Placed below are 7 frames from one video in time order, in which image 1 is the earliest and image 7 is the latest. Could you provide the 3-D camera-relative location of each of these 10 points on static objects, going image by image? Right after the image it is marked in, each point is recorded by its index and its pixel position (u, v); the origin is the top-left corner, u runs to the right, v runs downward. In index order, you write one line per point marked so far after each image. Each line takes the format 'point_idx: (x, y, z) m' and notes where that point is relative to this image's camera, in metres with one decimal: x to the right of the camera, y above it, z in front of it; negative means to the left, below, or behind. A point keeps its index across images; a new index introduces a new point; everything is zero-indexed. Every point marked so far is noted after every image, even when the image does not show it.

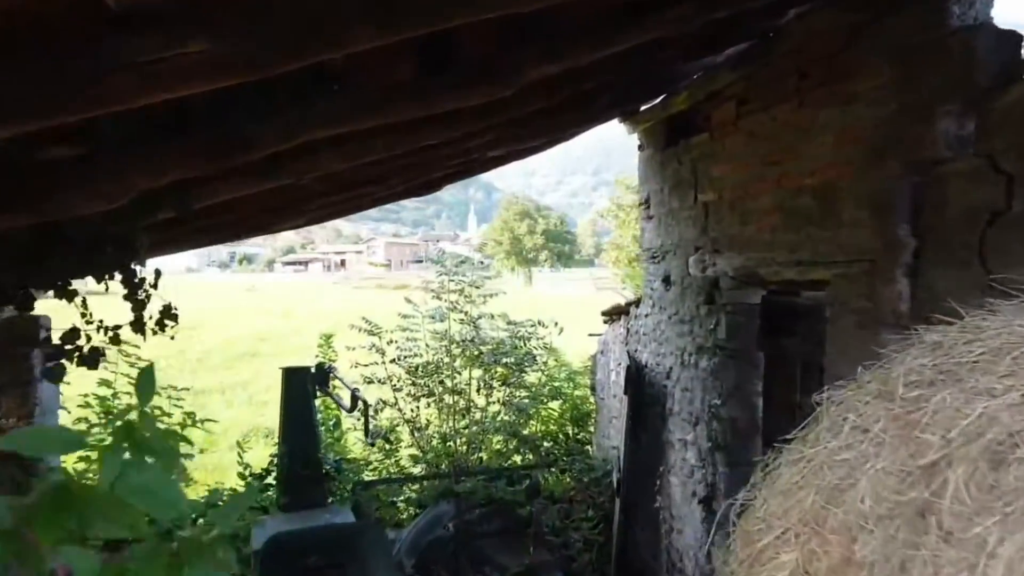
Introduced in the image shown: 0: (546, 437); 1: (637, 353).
0: (+0.3, -1.3, +6.9) m
1: (+0.8, -0.4, +5.3) m
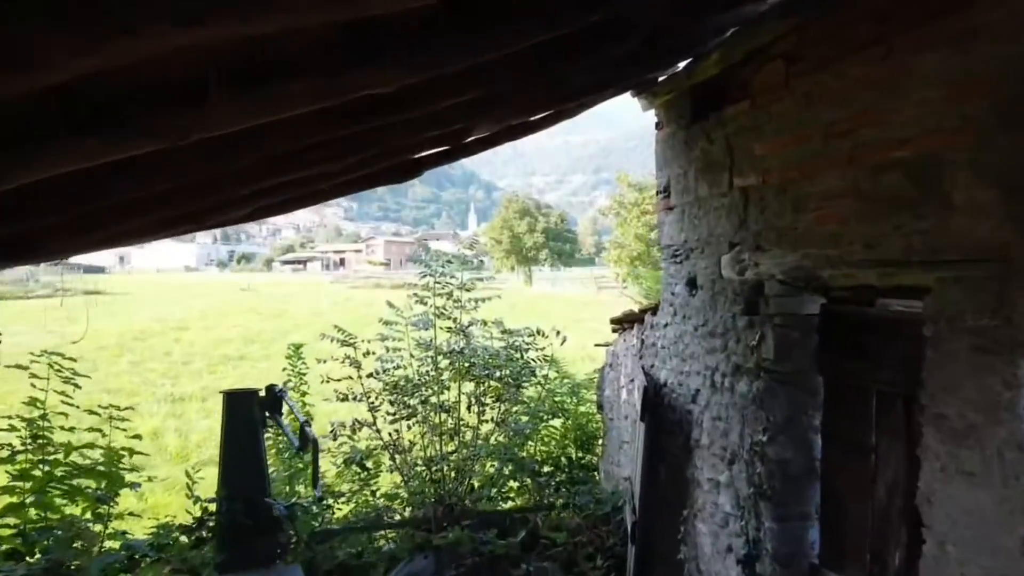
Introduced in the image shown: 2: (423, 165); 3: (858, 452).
0: (+0.3, -1.3, +6.1) m
1: (+0.8, -0.5, +4.5) m
2: (-0.4, +0.6, +4.0) m
3: (+1.2, -0.6, +2.9) m
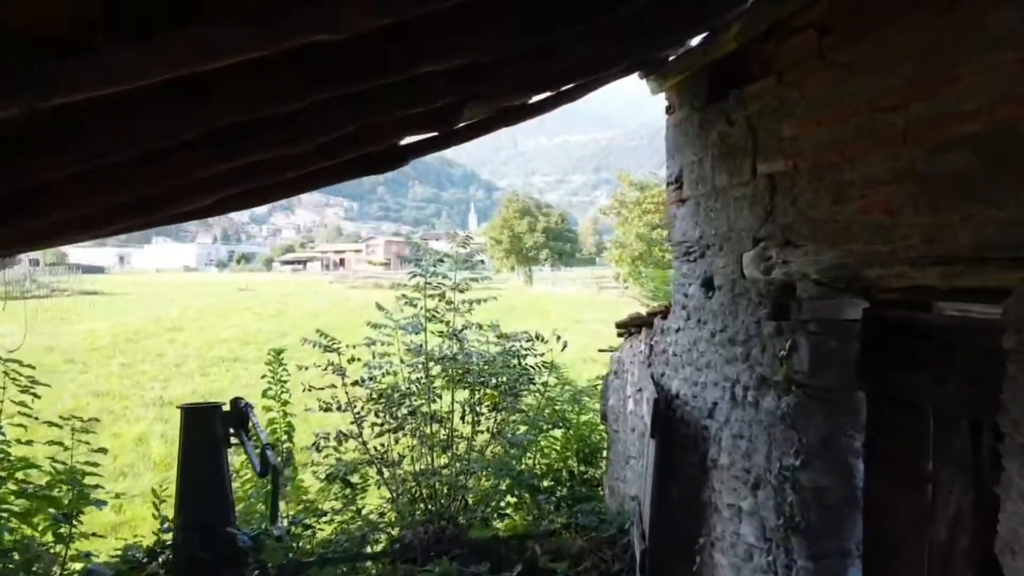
0: (+0.2, -1.4, +5.7) m
1: (+0.8, -0.5, +4.1) m
2: (-0.5, +0.6, +3.6) m
3: (+1.2, -0.6, +2.5) m
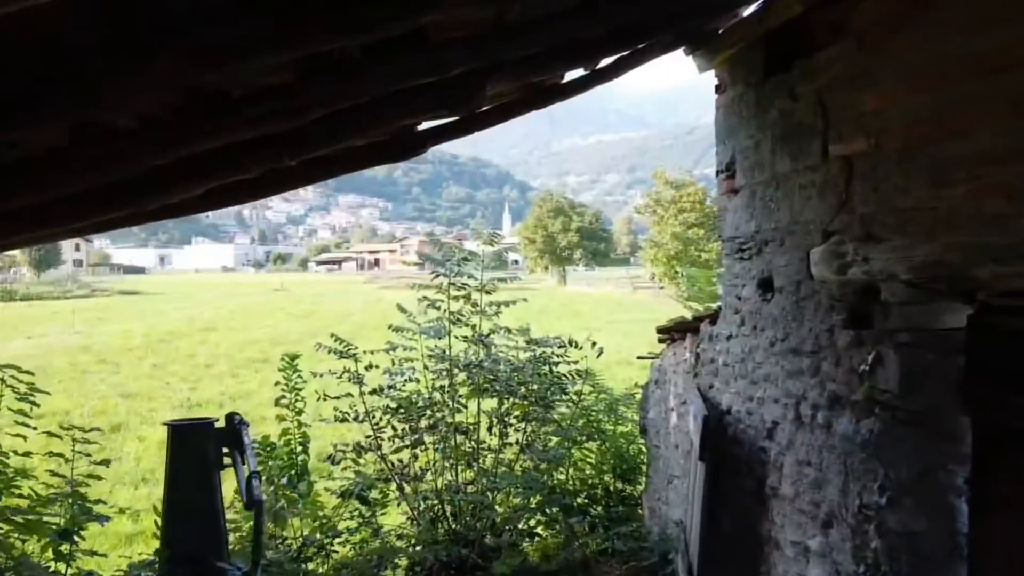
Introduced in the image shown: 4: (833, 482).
0: (+0.5, -1.4, +5.2) m
1: (+0.9, -0.5, +3.6) m
2: (-0.3, +0.6, +3.2) m
3: (+1.3, -0.6, +2.0) m
4: (+1.0, -0.6, +2.6) m
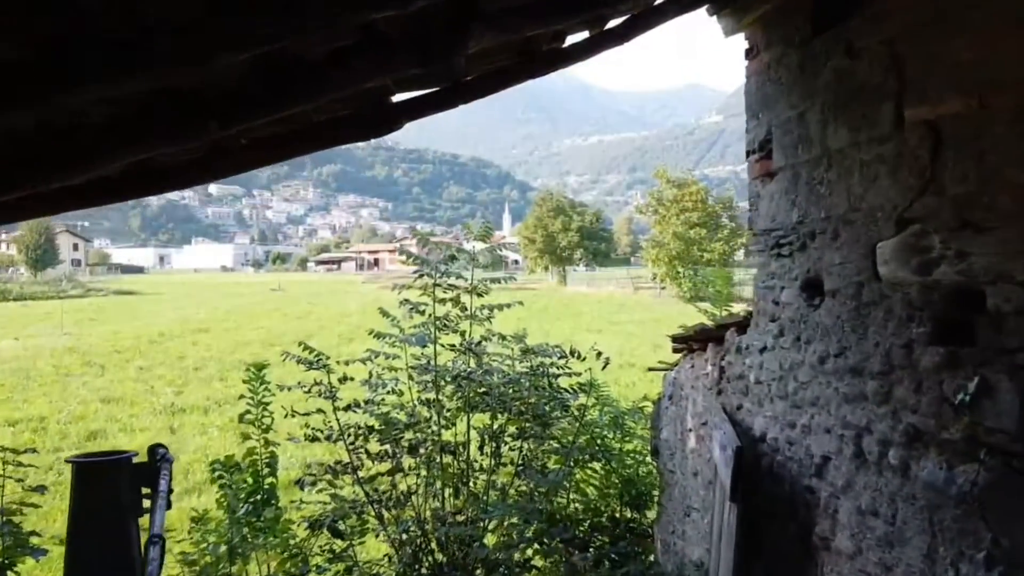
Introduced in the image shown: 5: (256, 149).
0: (+0.4, -1.4, +4.7) m
1: (+0.9, -0.5, +3.1) m
2: (-0.4, +0.6, +2.6) m
3: (+1.3, -0.6, +1.4) m
4: (+1.0, -0.6, +2.0) m
5: (-0.9, +0.4, +2.6) m
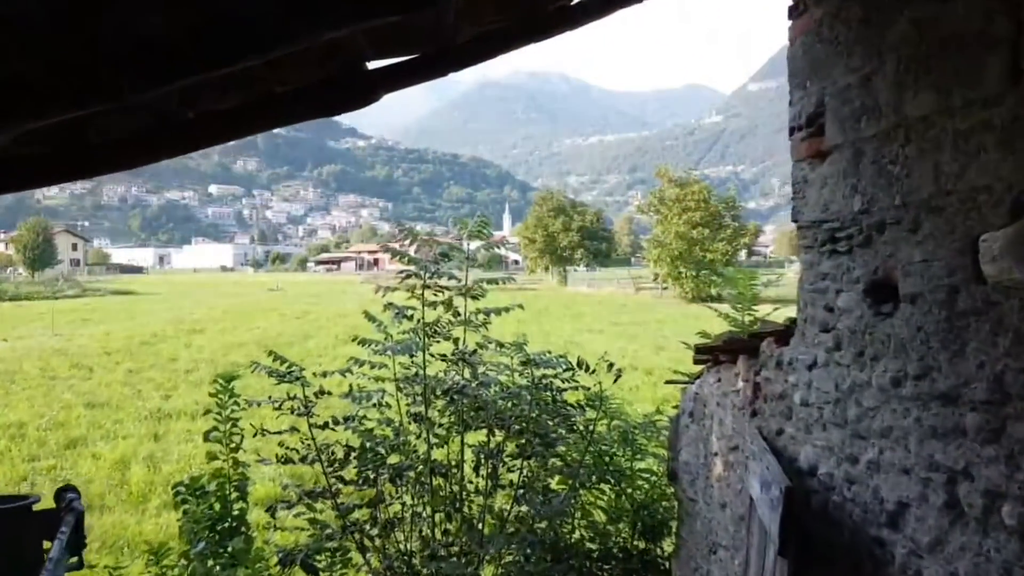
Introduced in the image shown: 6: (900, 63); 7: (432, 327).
0: (+0.4, -1.4, +4.2) m
1: (+0.9, -0.5, +2.6) m
2: (-0.4, +0.6, +2.1) m
3: (+1.3, -0.6, +0.9) m
4: (+1.0, -0.6, +1.5) m
5: (-0.9, +0.4, +2.1) m
6: (+1.0, +0.6, +2.0) m
7: (-0.4, -0.2, +4.0) m
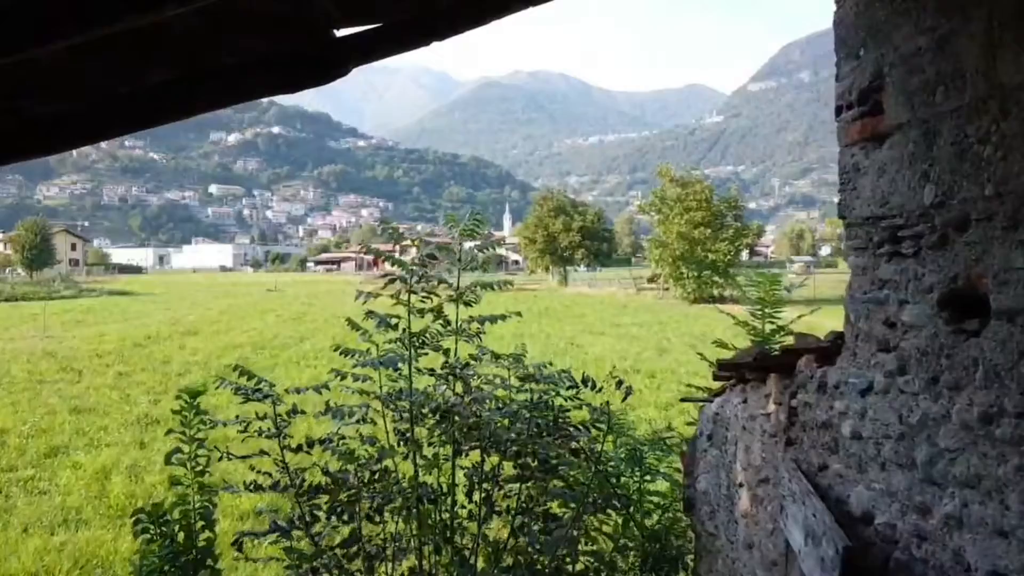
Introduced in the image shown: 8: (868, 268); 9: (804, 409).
0: (+0.4, -1.4, +3.8) m
1: (+0.9, -0.5, +2.2) m
2: (-0.4, +0.5, +1.7) m
3: (+1.2, -0.6, +0.5) m
4: (+1.0, -0.7, +1.1) m
5: (-0.9, +0.4, +1.7) m
6: (+0.9, +0.5, +1.6) m
7: (-0.4, -0.2, +3.6) m
8: (+0.9, +0.1, +2.0) m
9: (+0.9, -0.4, +2.3) m
